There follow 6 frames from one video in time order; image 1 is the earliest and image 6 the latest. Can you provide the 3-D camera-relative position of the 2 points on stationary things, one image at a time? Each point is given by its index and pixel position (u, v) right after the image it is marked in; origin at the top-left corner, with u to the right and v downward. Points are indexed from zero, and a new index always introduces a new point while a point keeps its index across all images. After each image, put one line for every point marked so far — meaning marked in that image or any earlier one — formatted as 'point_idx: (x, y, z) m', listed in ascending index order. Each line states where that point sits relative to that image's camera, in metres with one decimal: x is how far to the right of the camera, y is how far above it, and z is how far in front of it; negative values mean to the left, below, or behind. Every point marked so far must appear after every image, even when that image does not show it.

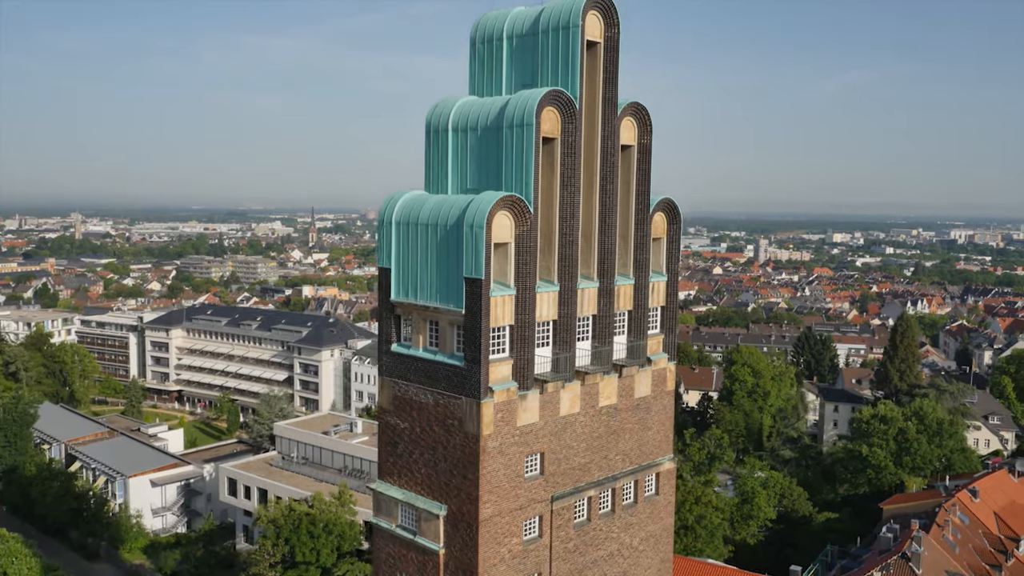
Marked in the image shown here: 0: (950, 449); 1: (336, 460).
0: (+9.4, -3.4, +18.1) m
1: (-4.0, -3.8, +19.1) m
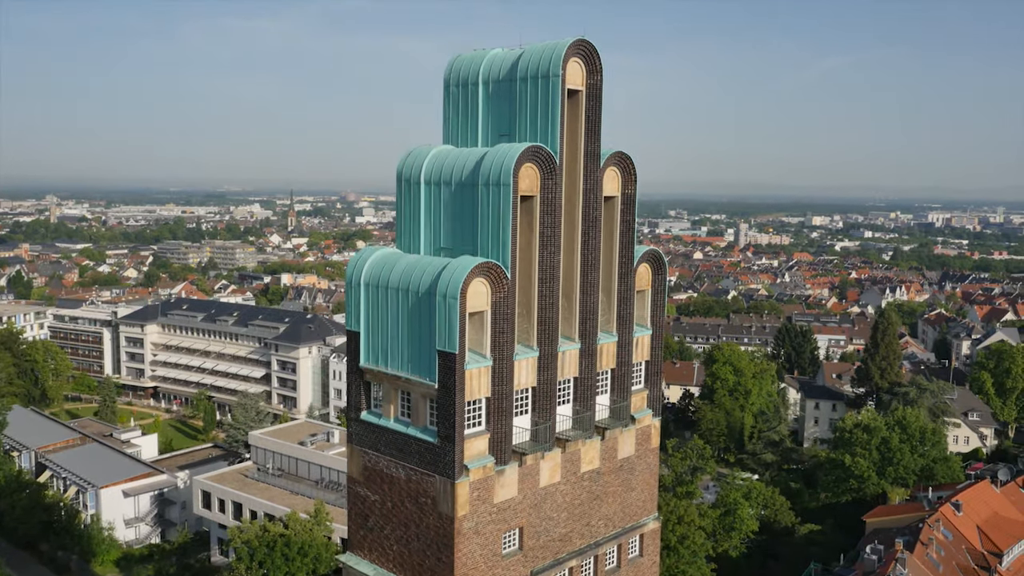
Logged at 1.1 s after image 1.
0: (+8.9, -3.6, +18.0) m
1: (-4.4, -4.0, +18.7) m
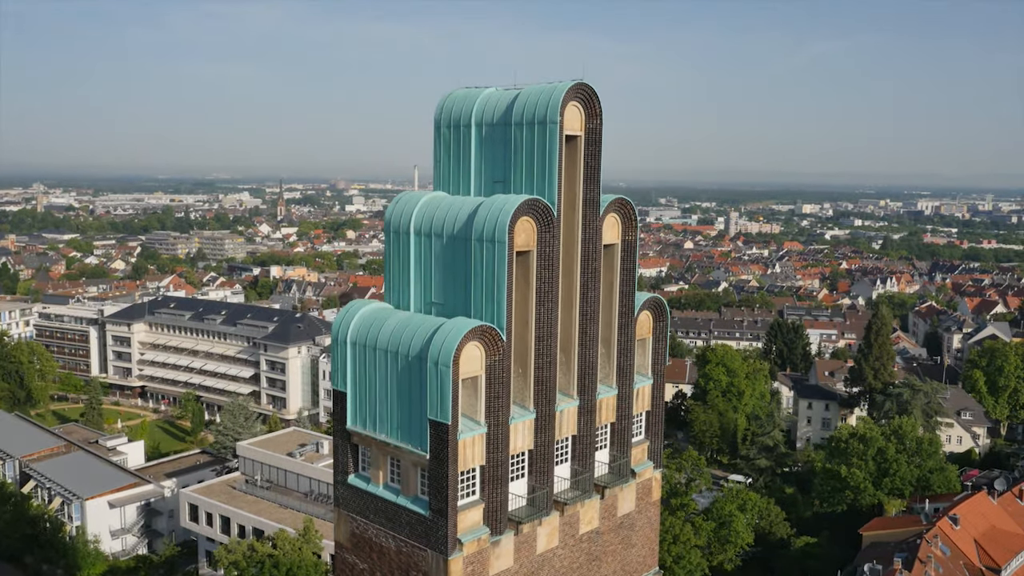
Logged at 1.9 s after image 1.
0: (+8.8, -3.8, +17.8) m
1: (-4.6, -4.2, +18.4) m
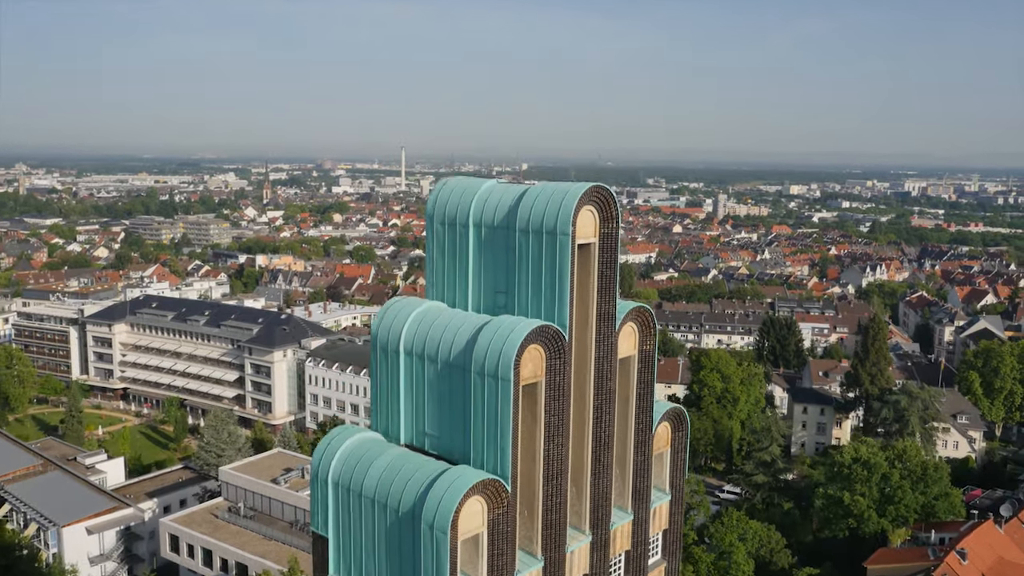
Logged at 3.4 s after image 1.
0: (+8.6, -4.2, +17.4) m
1: (-4.7, -4.7, +17.7) m
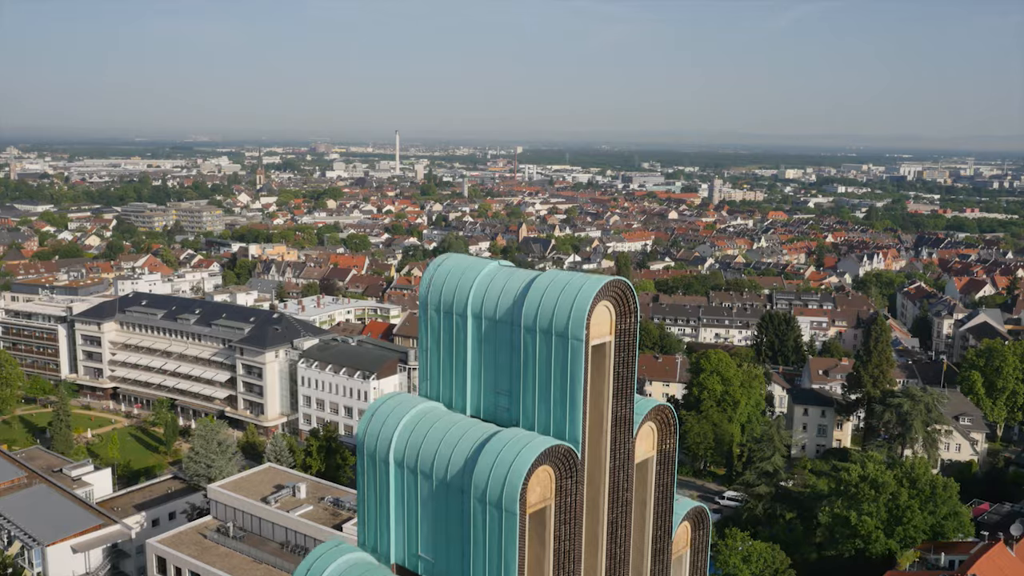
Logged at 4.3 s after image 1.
0: (+8.6, -4.5, +16.9) m
1: (-4.8, -5.0, +17.2) m
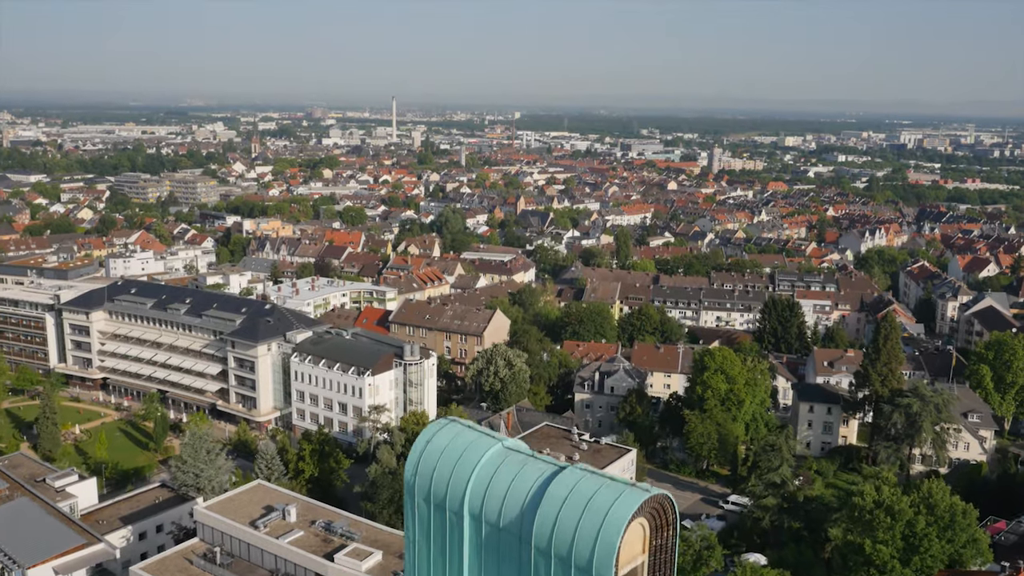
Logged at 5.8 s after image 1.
0: (+8.6, -4.8, +16.2) m
1: (-4.8, -5.3, +16.5) m
